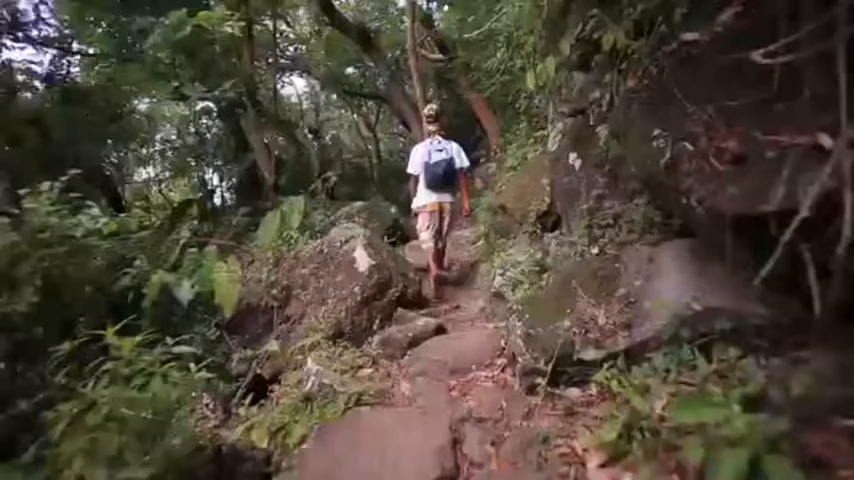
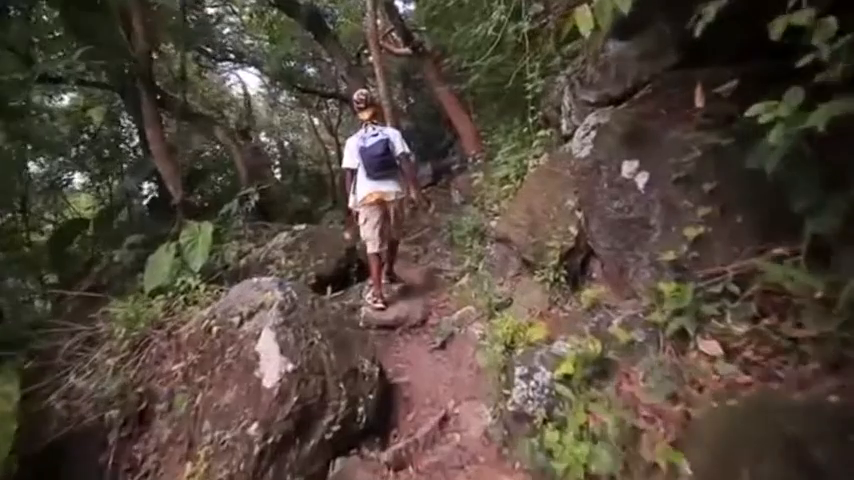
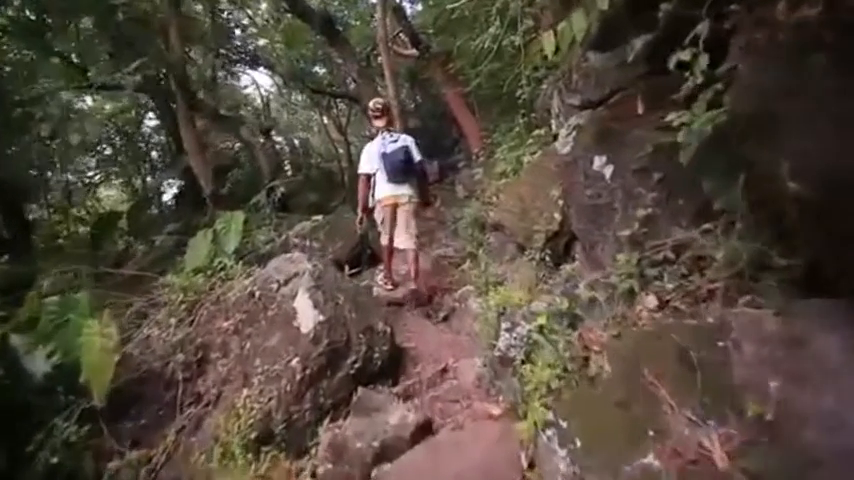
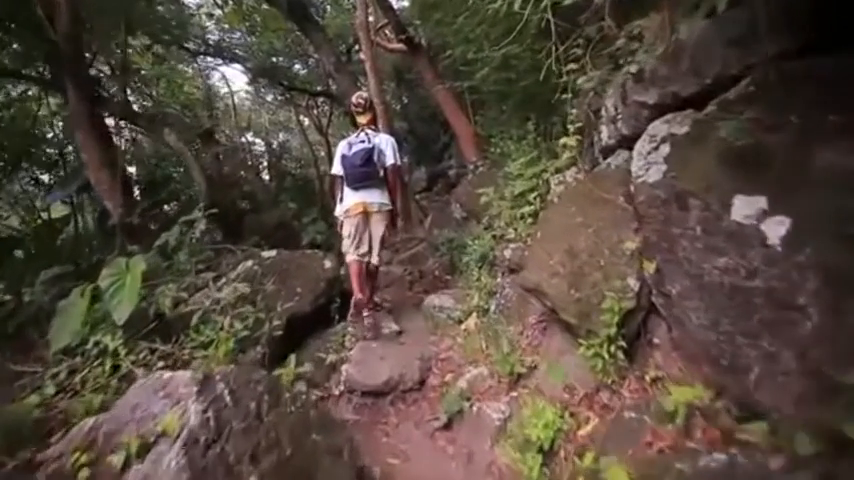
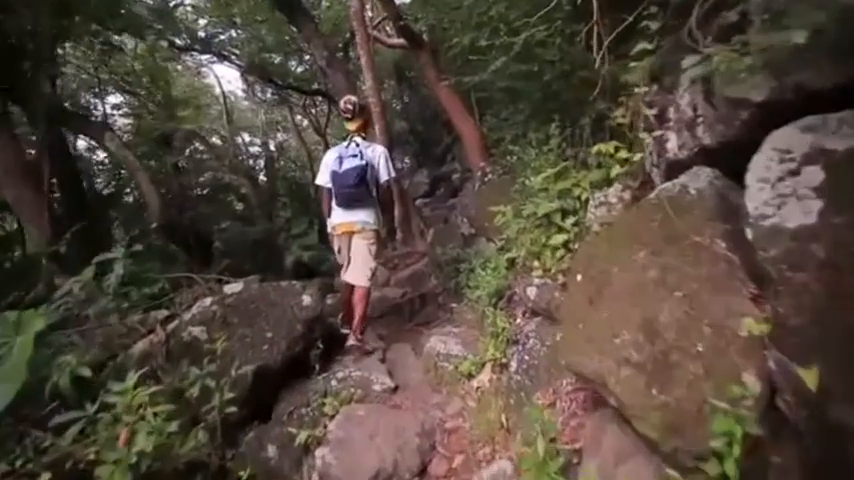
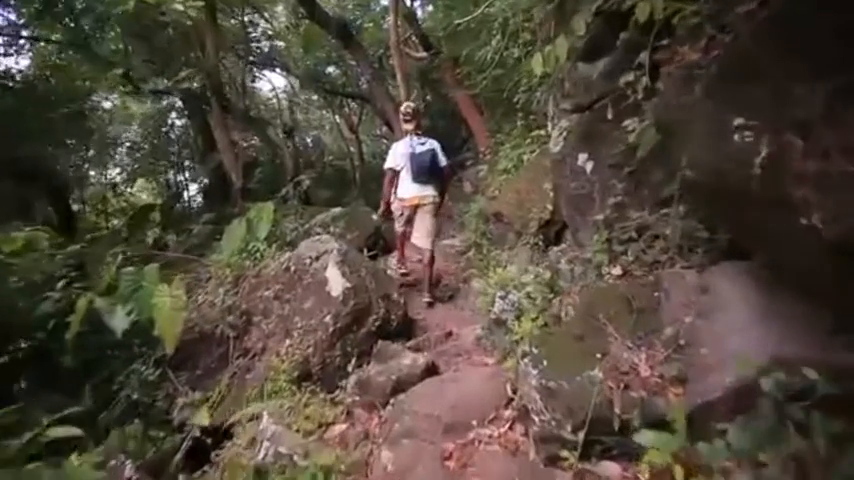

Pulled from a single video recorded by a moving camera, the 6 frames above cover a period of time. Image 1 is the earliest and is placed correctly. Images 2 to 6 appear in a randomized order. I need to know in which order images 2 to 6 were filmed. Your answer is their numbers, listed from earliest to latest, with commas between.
6, 3, 2, 4, 5
